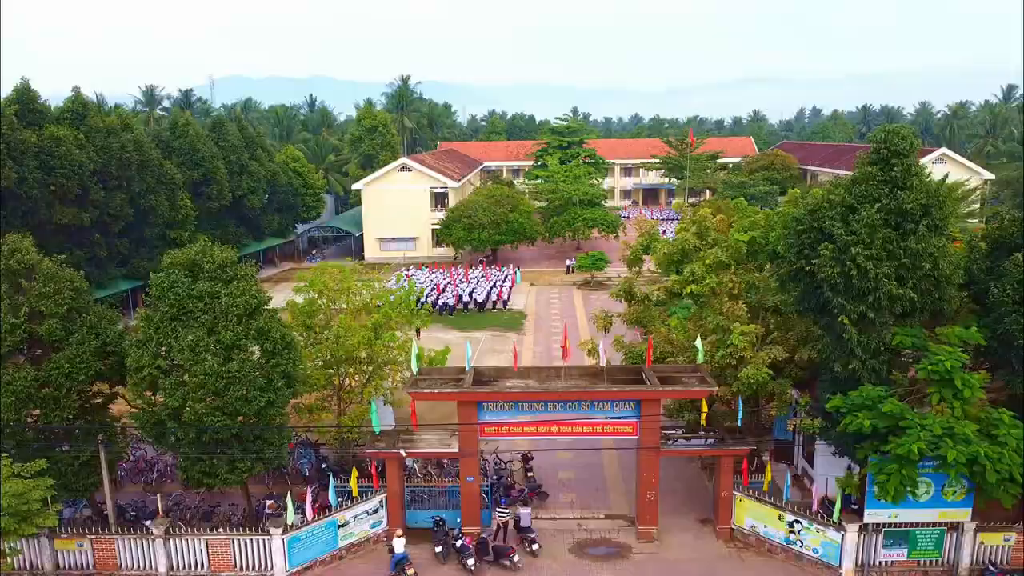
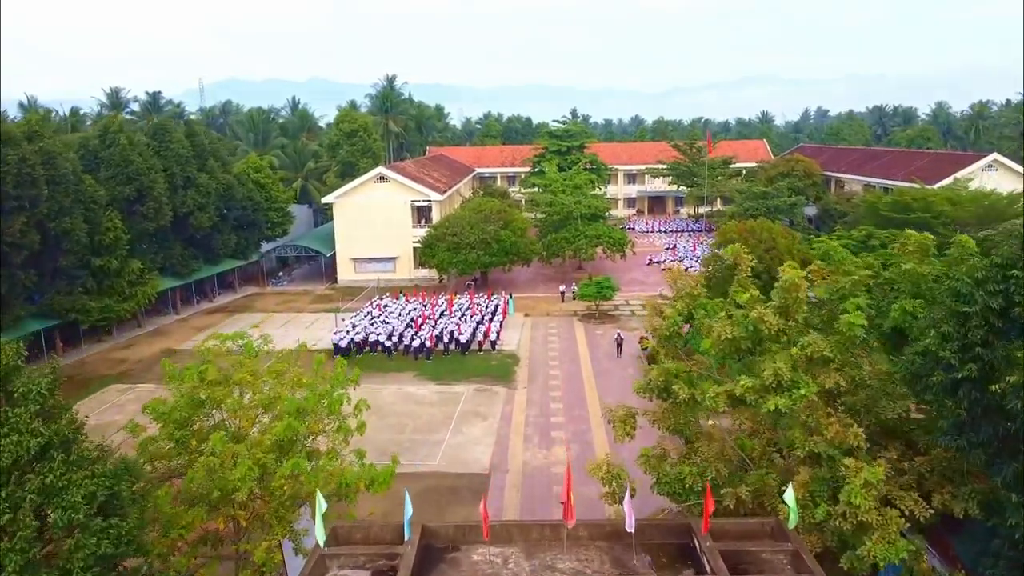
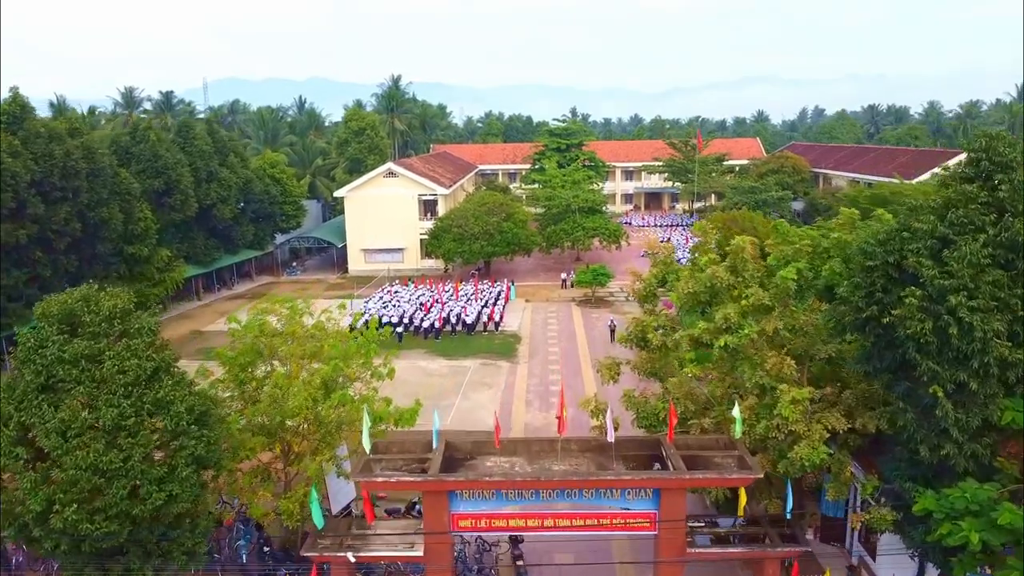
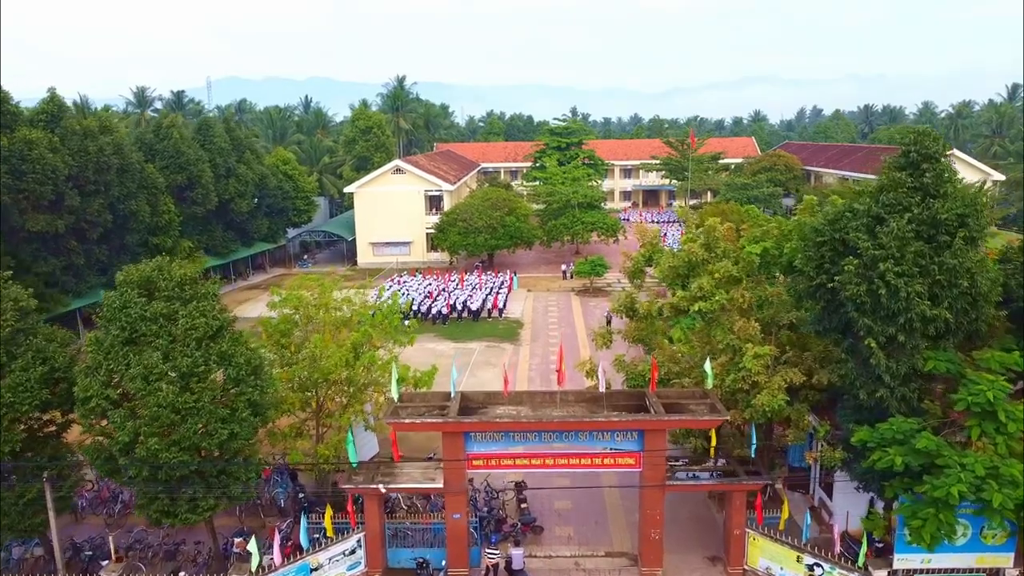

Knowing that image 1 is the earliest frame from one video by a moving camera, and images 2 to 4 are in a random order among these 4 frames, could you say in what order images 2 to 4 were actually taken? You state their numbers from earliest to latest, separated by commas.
4, 3, 2
